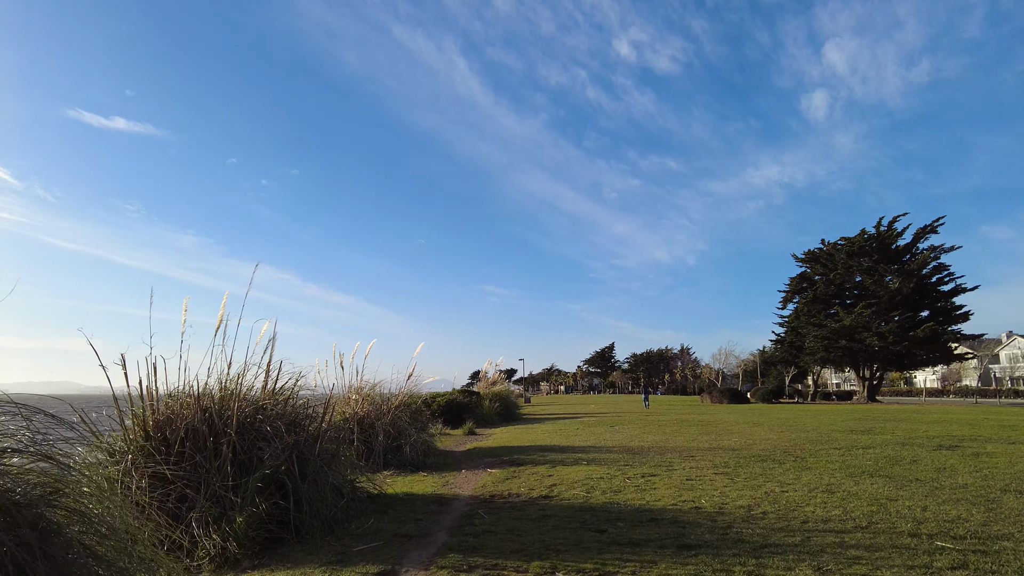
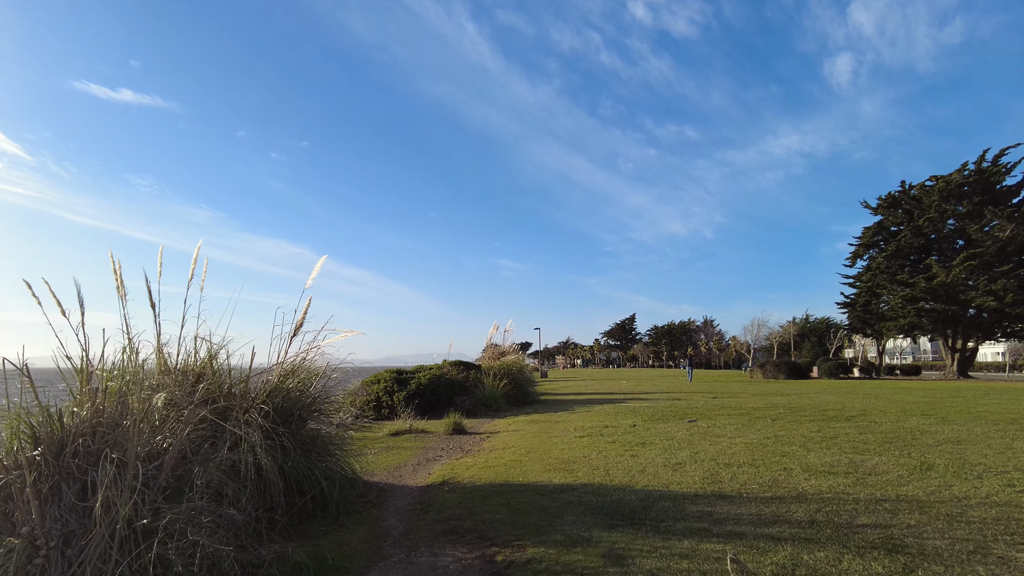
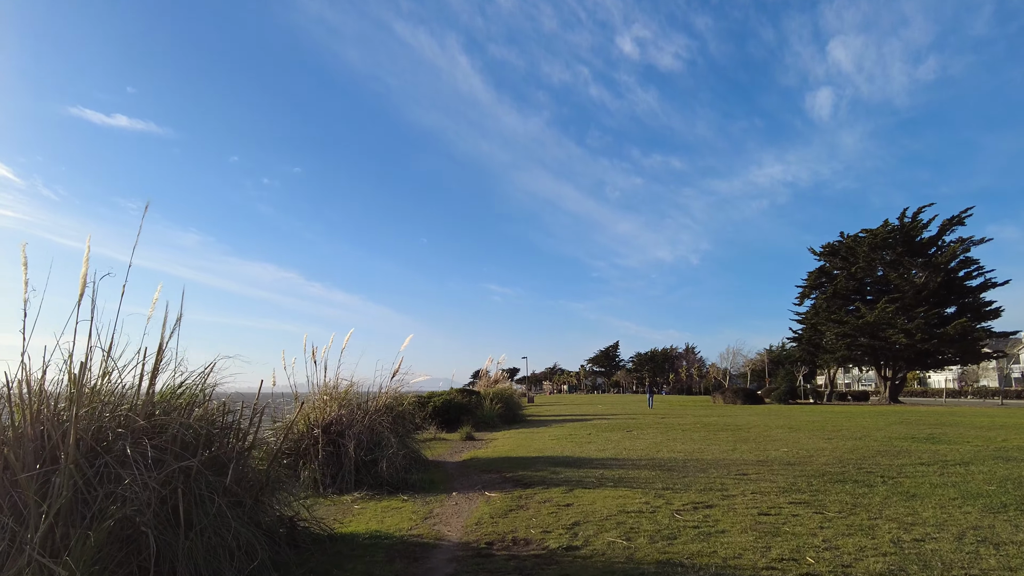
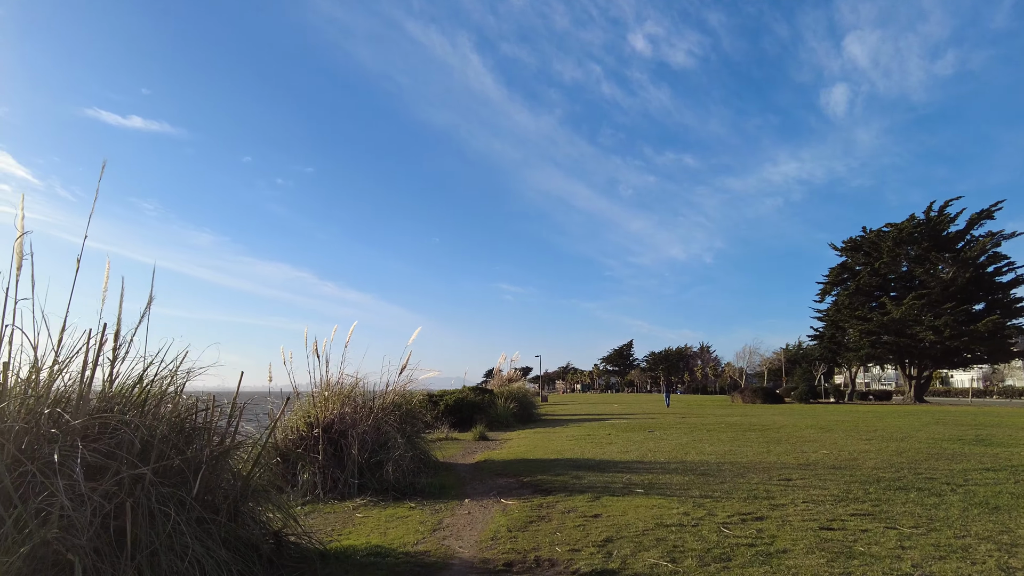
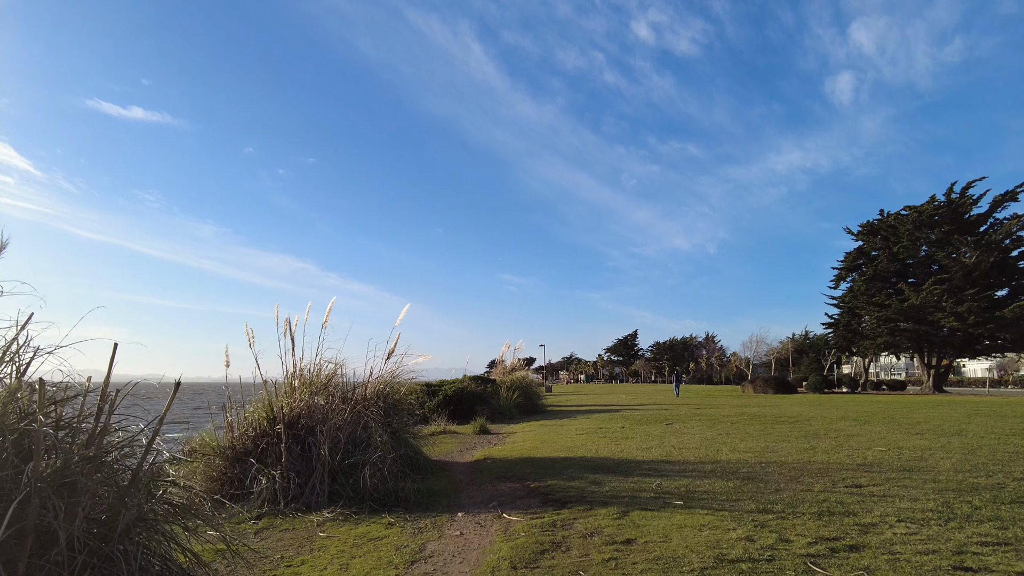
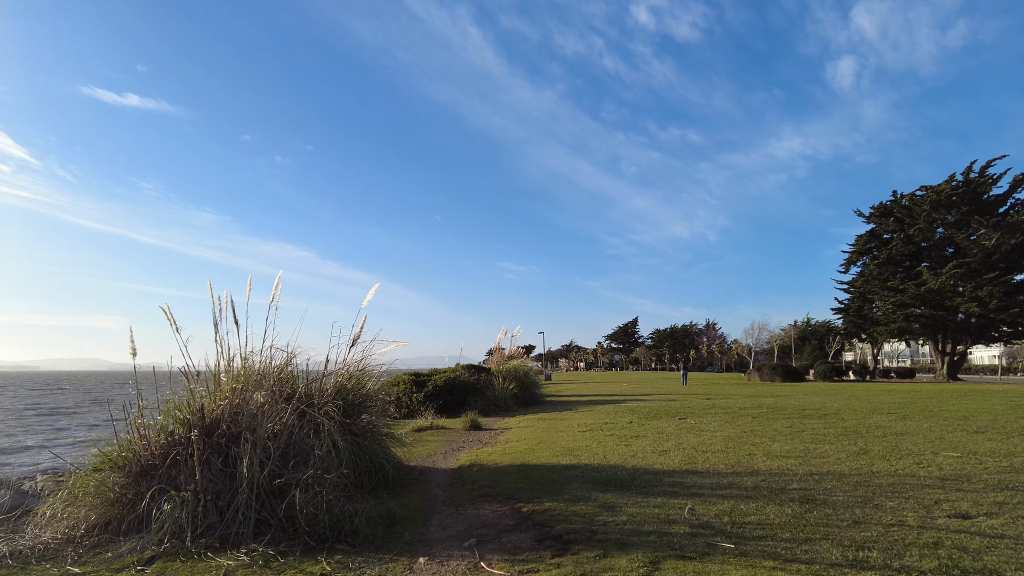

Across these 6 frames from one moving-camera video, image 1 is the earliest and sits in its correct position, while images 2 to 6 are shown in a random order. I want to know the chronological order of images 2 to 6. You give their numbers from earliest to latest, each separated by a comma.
3, 4, 5, 6, 2
